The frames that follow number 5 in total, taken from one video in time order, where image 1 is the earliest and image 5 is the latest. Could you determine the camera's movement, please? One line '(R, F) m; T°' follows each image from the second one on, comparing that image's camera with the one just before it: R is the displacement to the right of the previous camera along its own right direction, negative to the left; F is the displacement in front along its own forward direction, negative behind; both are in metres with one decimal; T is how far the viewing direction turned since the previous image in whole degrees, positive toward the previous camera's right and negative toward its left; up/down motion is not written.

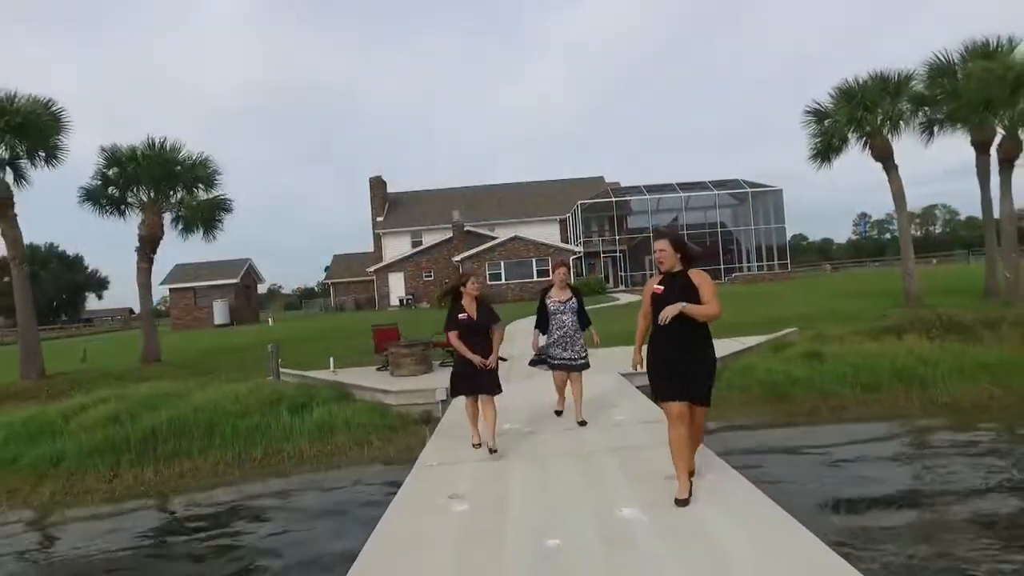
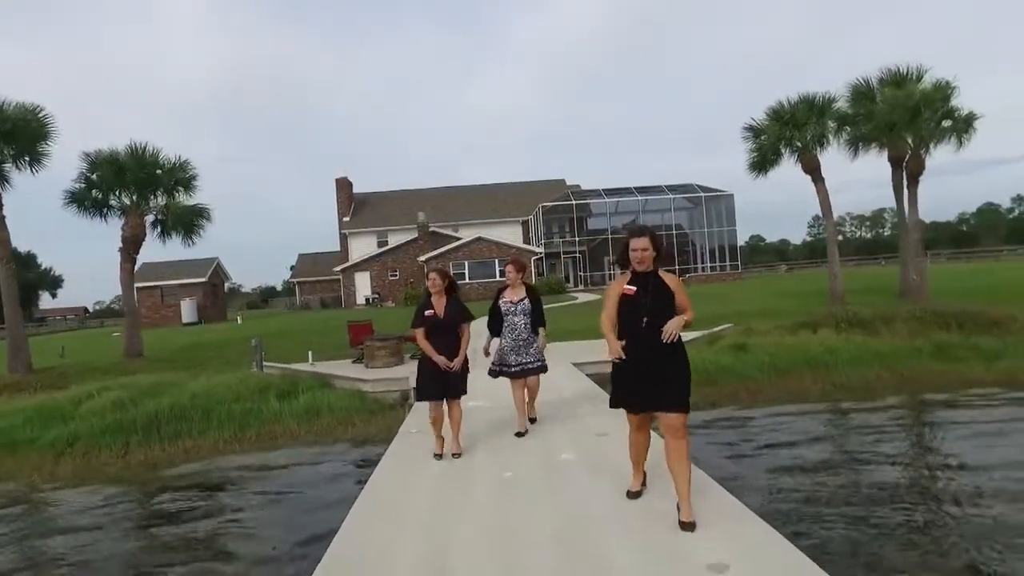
(0.0, -1.6) m; +3°
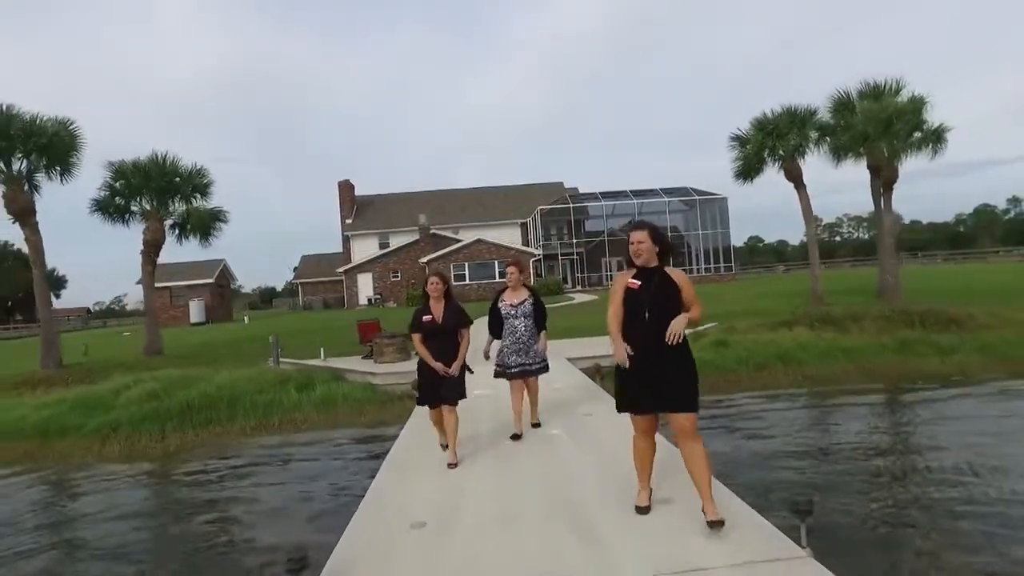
(0.0, -1.3) m; 0°
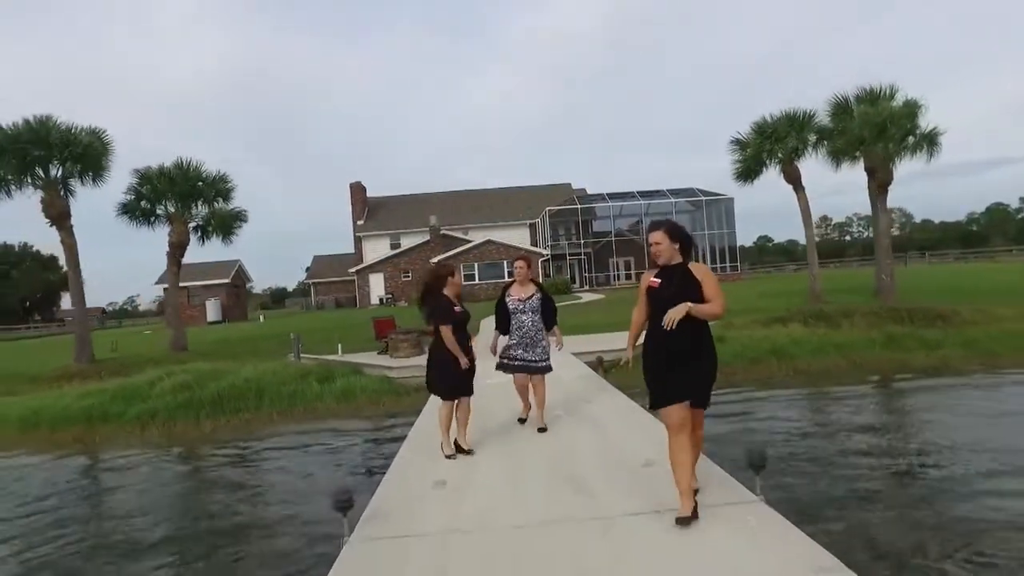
(0.0, -0.9) m; -1°
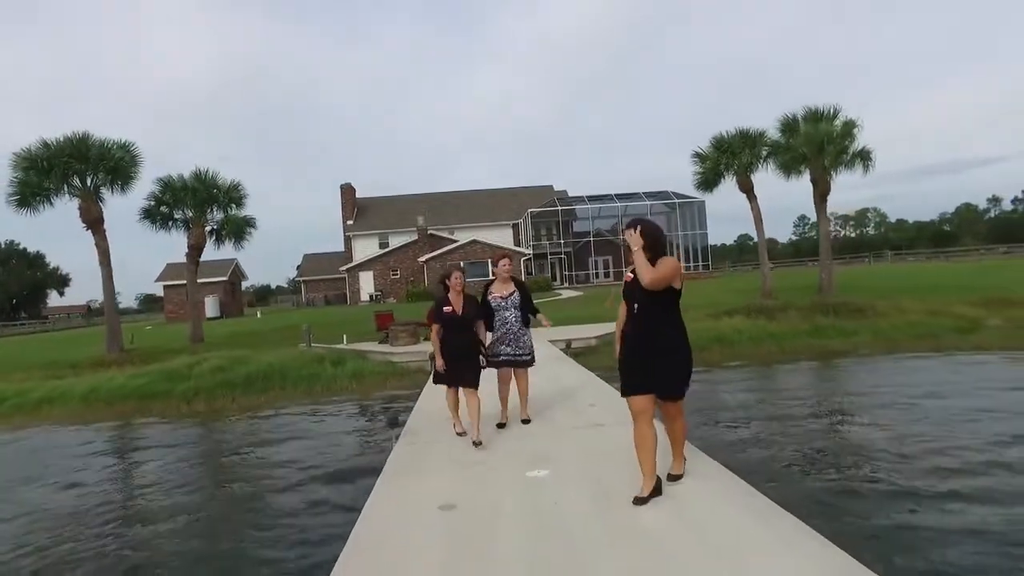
(0.0, -2.8) m; +1°
